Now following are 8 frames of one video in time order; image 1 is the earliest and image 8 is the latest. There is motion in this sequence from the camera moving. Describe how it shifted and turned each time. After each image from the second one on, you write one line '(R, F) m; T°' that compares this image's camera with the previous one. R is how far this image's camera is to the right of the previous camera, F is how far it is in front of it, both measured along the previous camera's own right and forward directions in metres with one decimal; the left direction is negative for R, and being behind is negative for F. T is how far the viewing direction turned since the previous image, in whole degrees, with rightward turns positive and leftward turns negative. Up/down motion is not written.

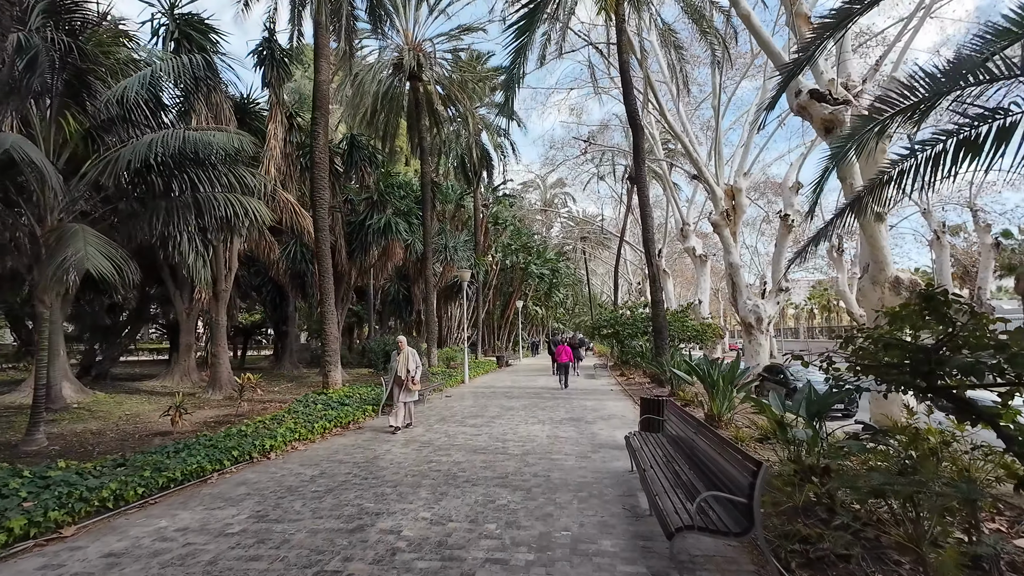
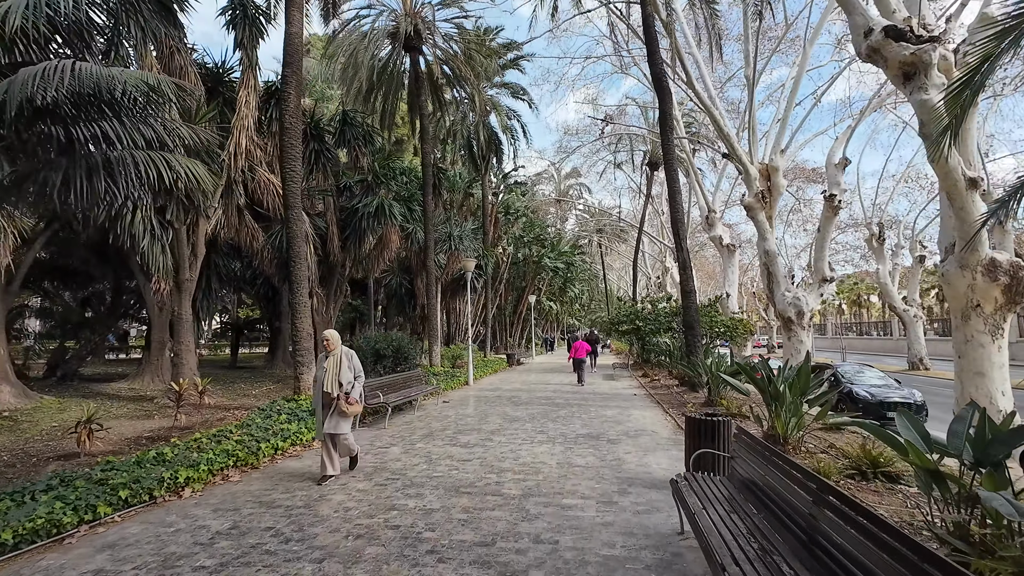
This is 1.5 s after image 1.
(+0.2, +1.8) m; -2°
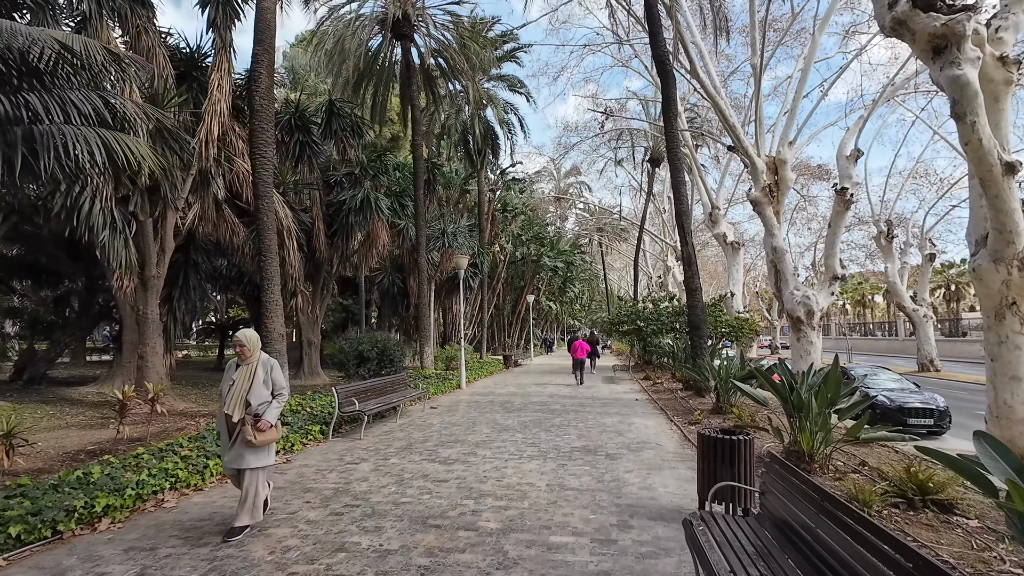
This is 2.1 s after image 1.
(+0.2, +0.8) m; 0°
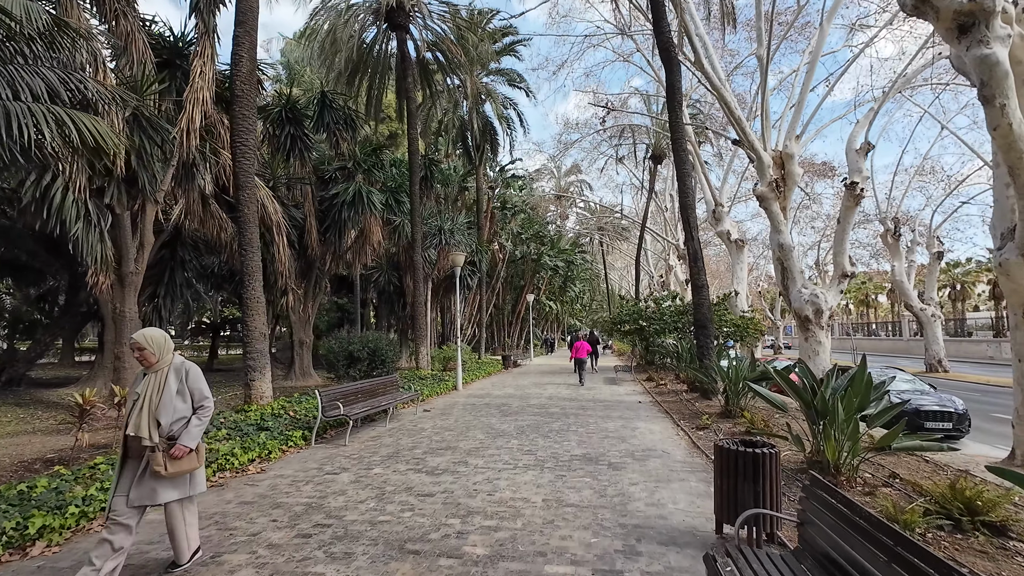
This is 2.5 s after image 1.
(+0.1, +0.5) m; 0°
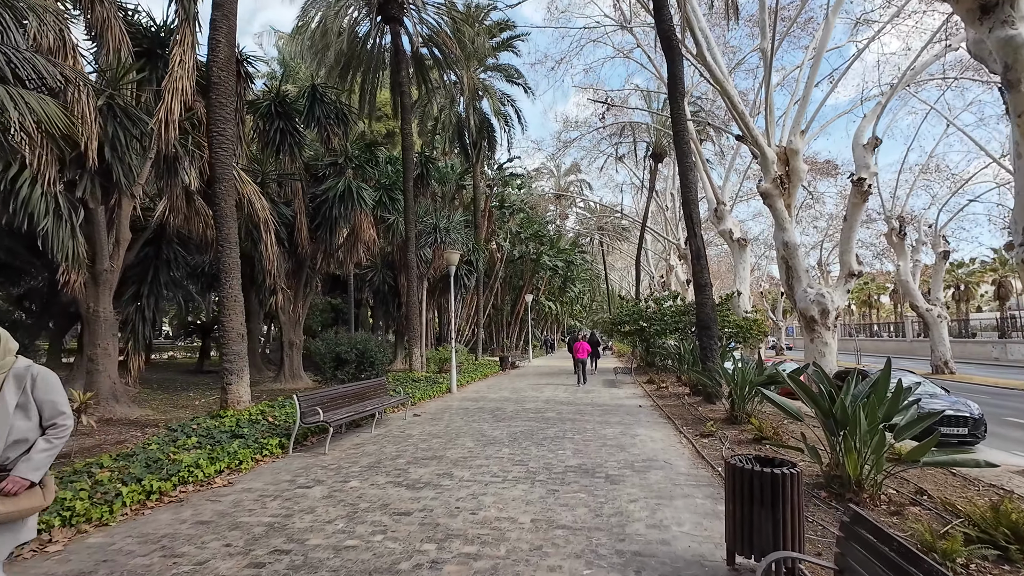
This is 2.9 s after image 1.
(+0.1, +0.5) m; 0°
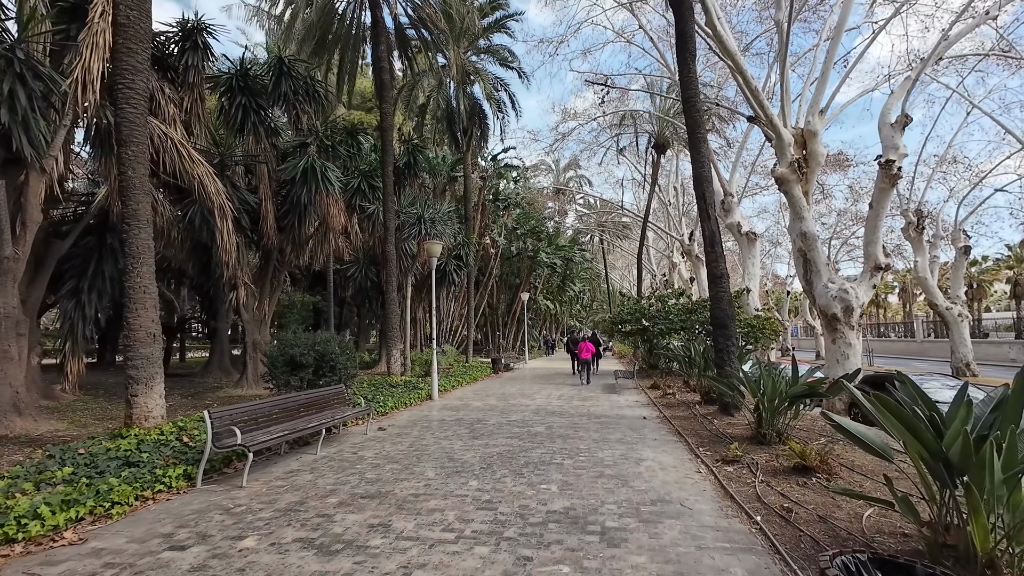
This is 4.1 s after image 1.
(+0.3, +1.5) m; 0°
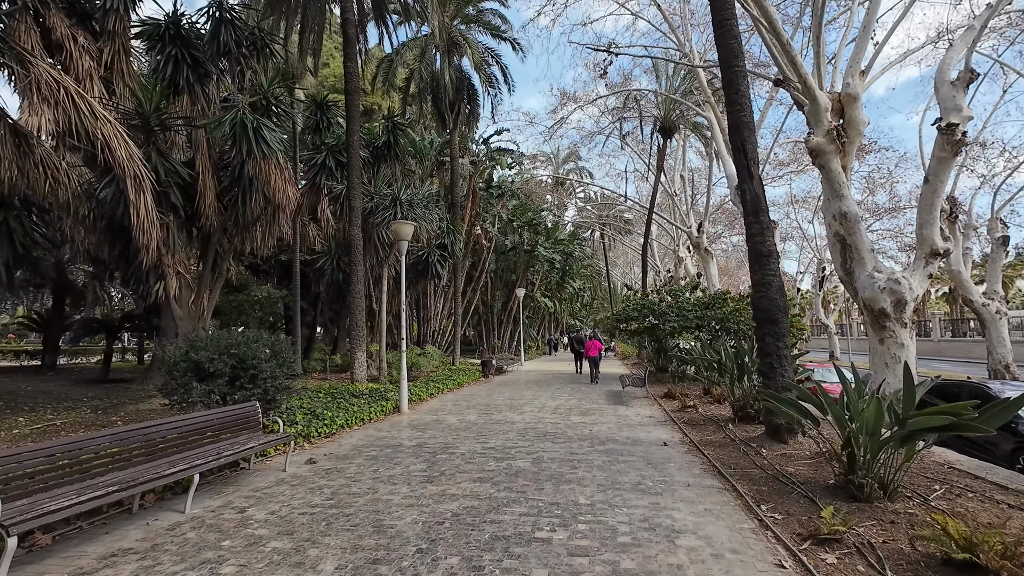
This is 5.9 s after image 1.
(+0.3, +2.2) m; 0°
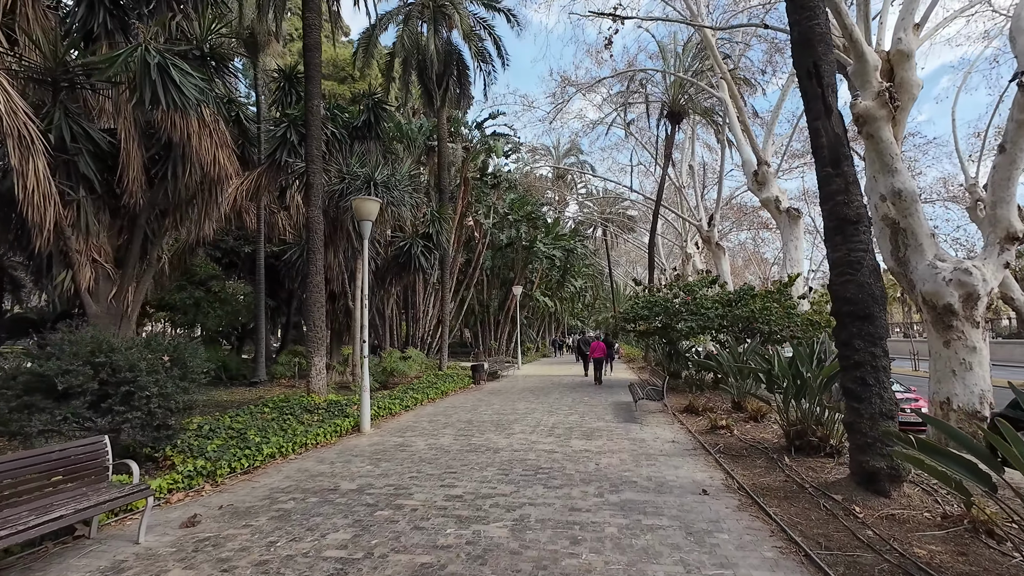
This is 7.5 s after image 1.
(+0.3, +1.9) m; 0°
